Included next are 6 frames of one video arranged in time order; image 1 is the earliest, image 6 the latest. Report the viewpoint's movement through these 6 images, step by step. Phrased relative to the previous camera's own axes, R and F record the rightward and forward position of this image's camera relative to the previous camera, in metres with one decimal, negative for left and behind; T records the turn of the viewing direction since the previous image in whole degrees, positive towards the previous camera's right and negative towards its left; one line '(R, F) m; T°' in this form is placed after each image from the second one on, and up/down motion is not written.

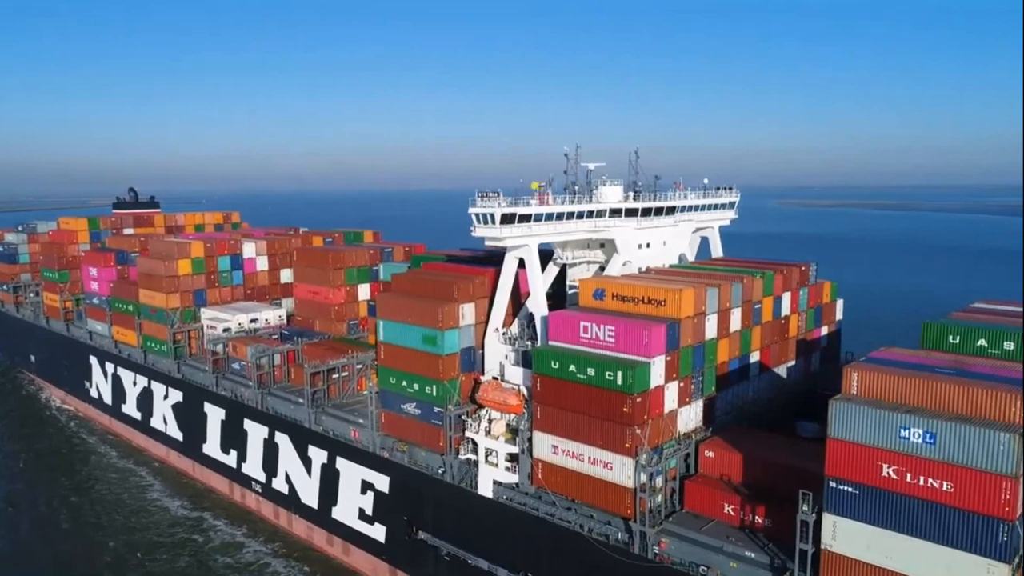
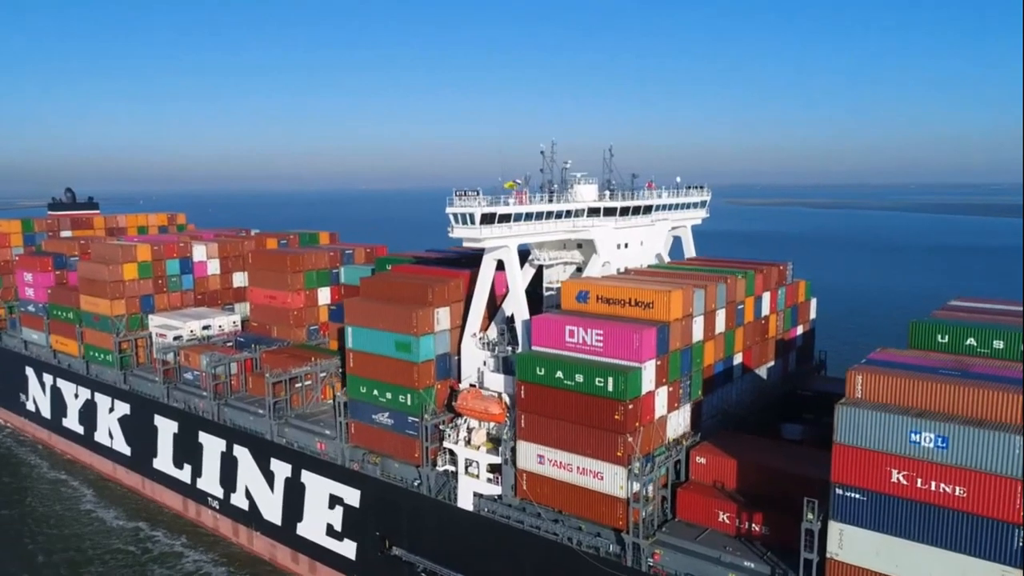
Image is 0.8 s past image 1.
(-0.8, +0.9) m; +4°
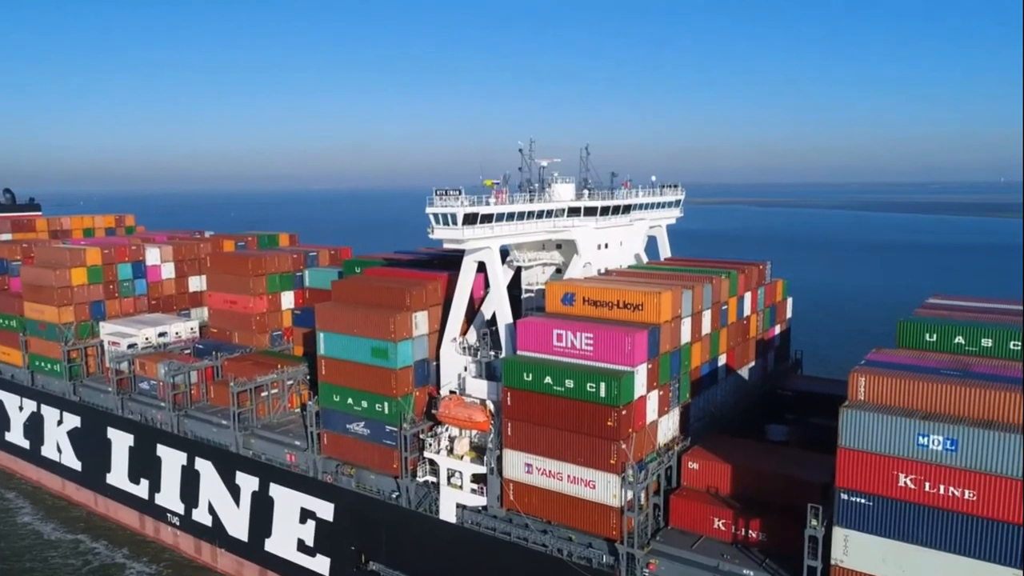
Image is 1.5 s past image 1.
(-0.7, +0.7) m; +4°
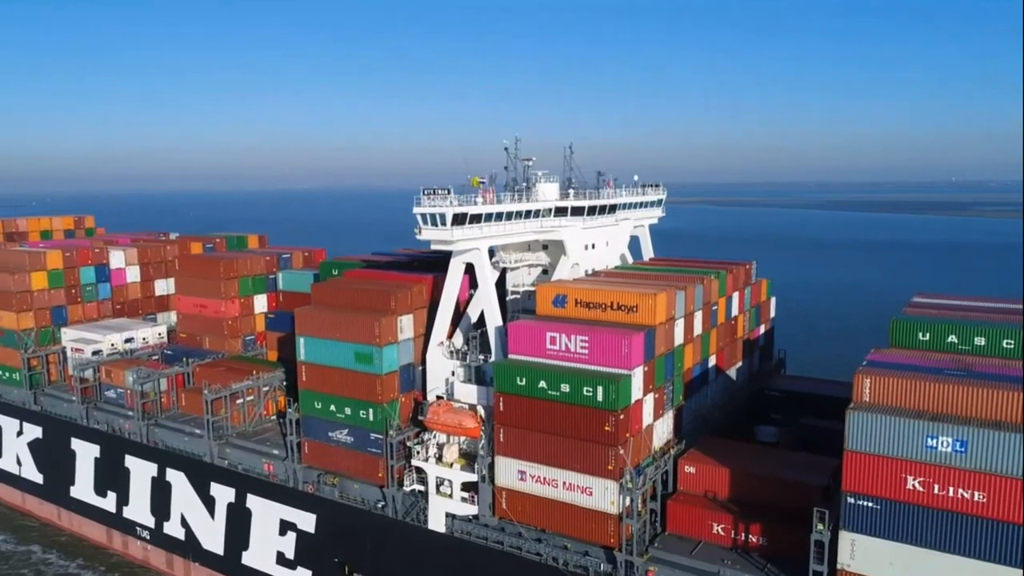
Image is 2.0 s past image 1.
(-0.6, +0.5) m; +3°
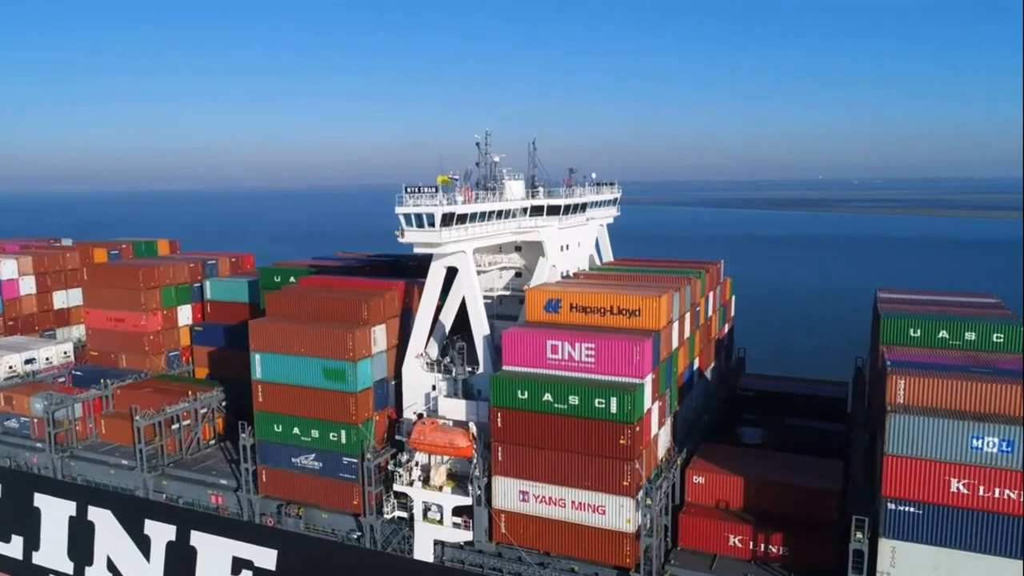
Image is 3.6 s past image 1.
(-2.0, +1.4) m; +8°
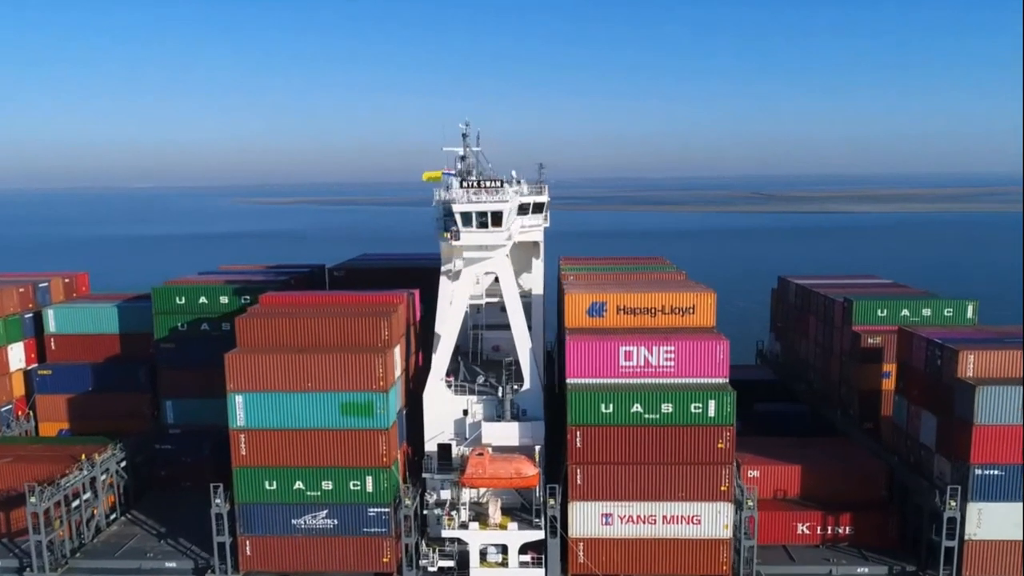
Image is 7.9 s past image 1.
(-6.1, +2.7) m; +21°
